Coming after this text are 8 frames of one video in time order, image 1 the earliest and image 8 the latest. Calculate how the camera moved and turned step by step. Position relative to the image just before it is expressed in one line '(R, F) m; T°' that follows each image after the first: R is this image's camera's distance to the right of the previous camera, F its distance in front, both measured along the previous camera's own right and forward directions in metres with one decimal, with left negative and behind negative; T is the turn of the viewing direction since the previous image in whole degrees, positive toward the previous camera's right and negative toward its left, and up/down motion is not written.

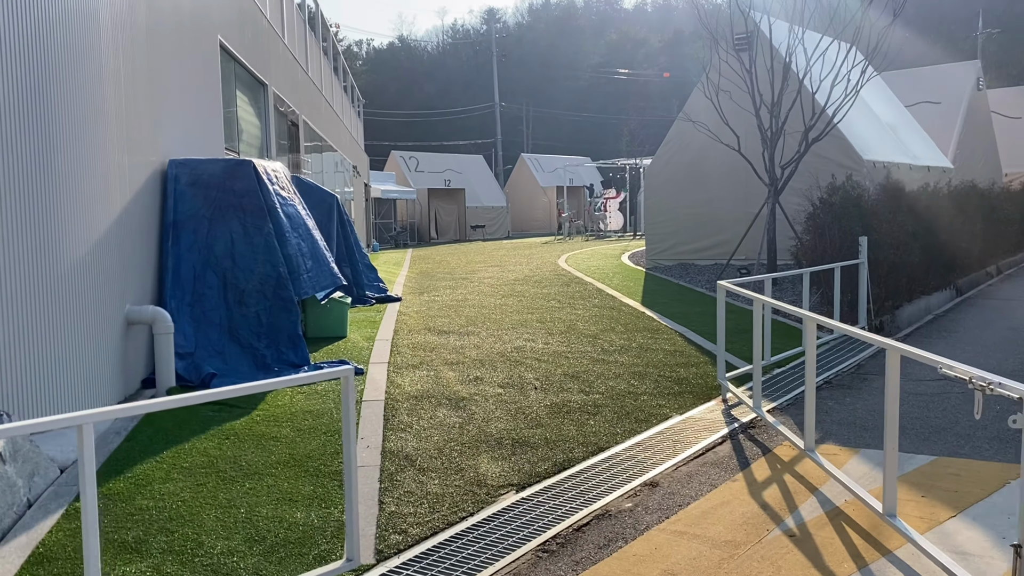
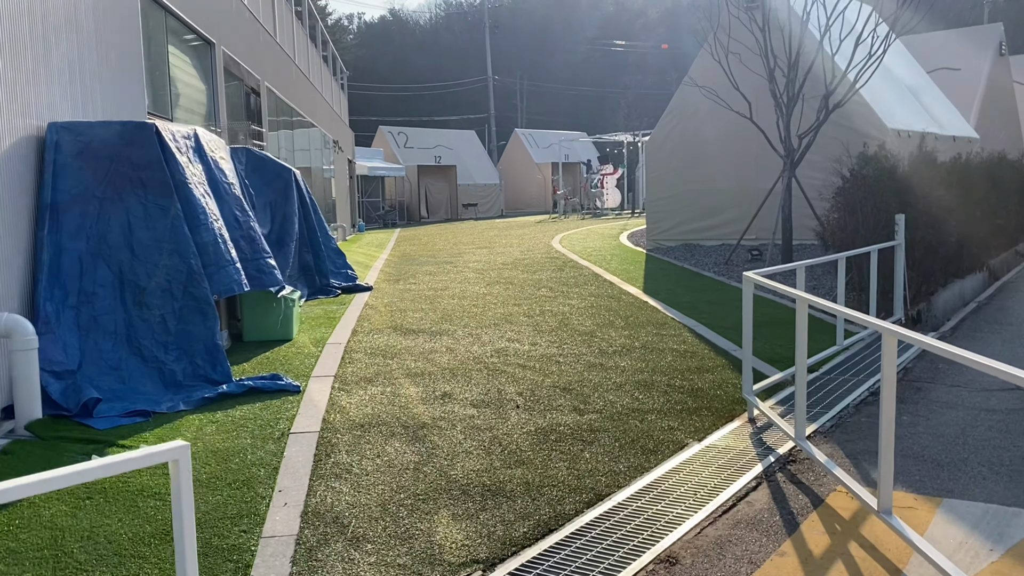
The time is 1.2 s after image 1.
(+0.1, +1.2) m; 0°
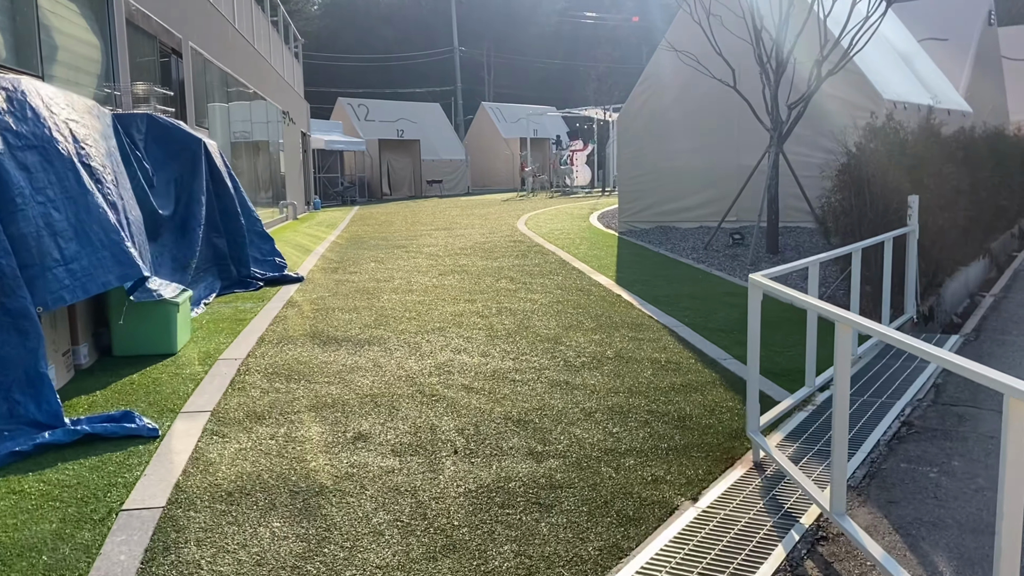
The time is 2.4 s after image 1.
(+0.2, +1.2) m; +2°
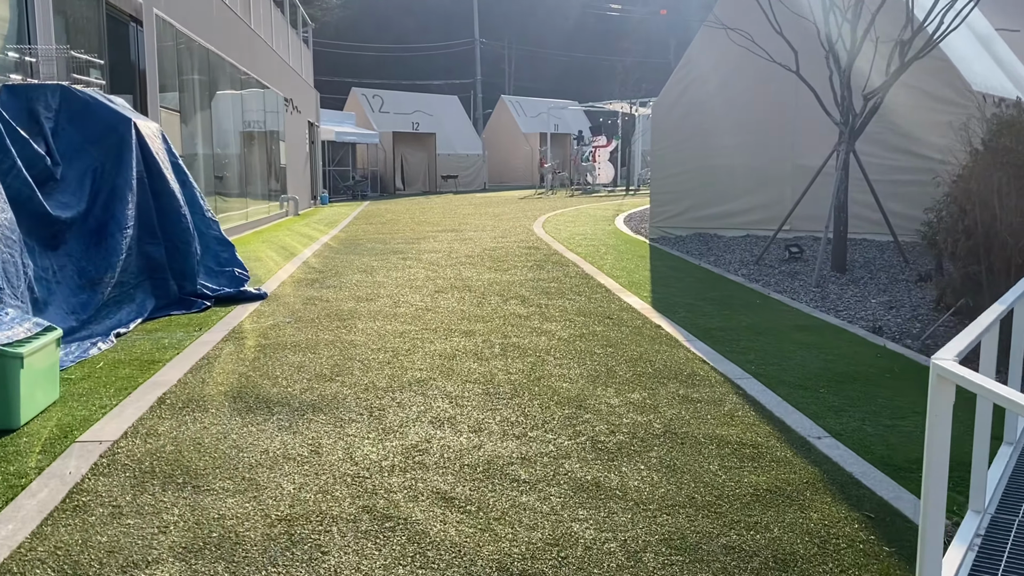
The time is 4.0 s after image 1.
(0.0, +1.6) m; -1°
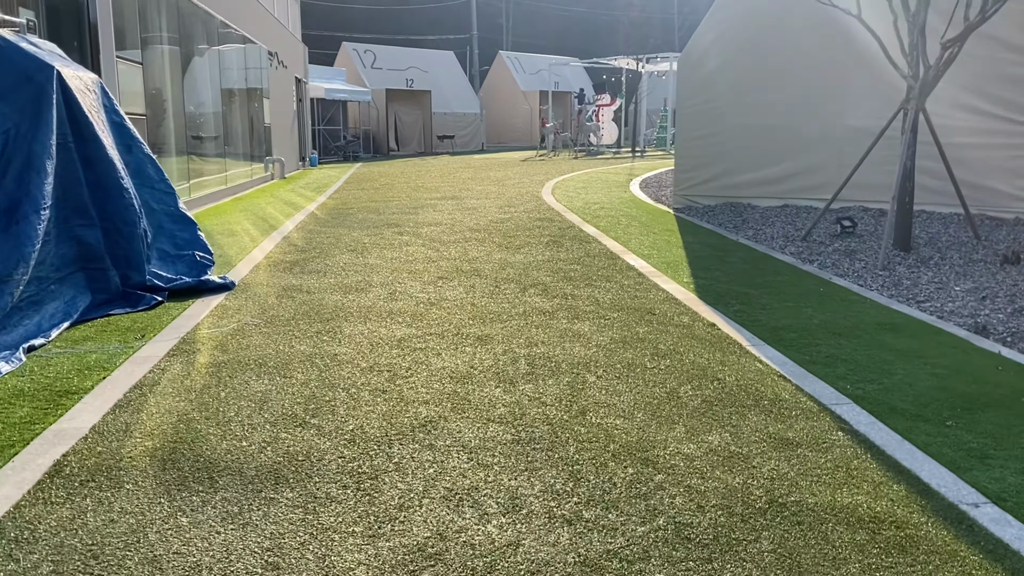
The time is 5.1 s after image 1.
(-0.2, +1.1) m; 0°
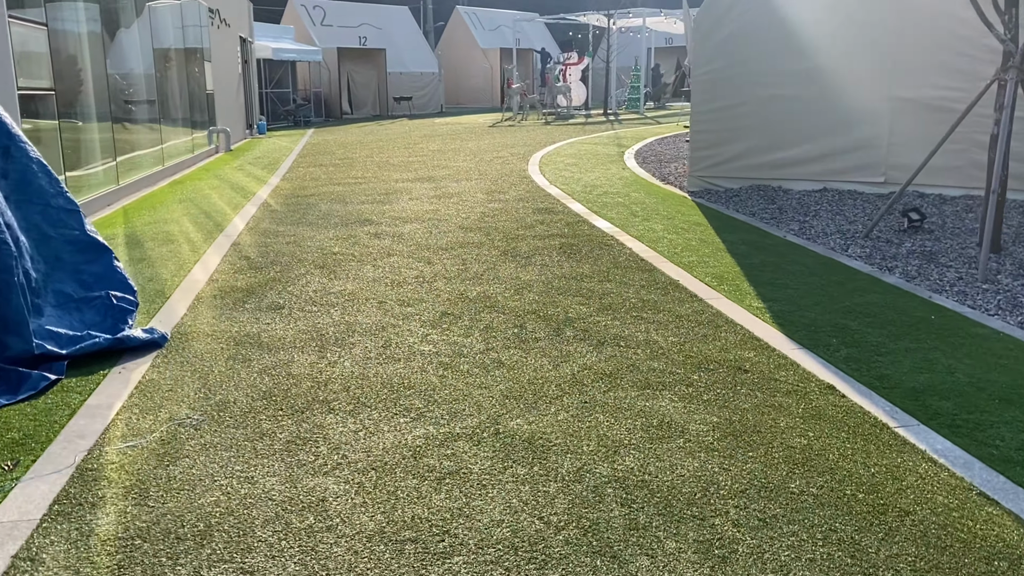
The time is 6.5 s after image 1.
(-0.4, +1.4) m; +3°
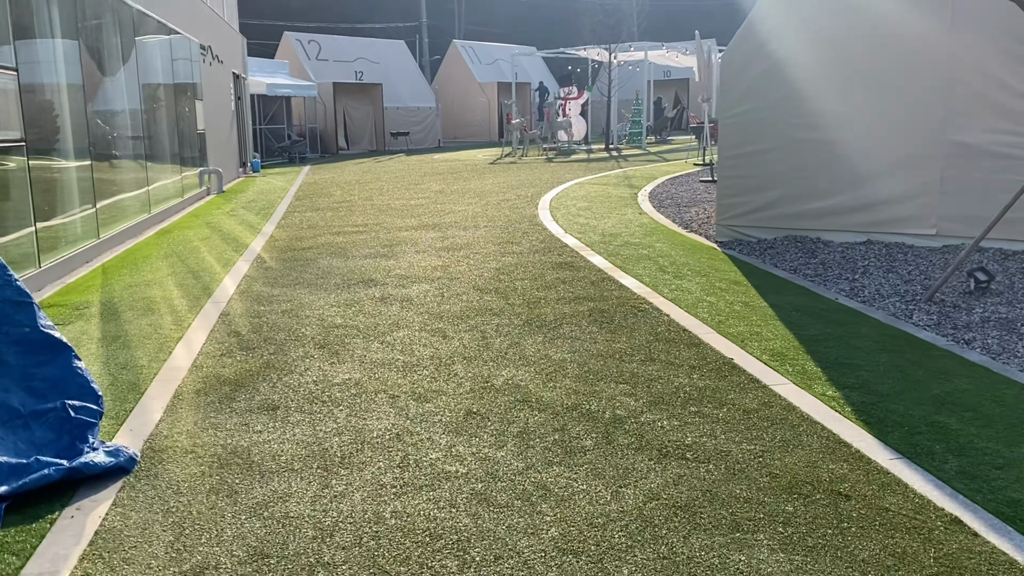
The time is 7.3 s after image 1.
(-0.2, +0.7) m; 0°
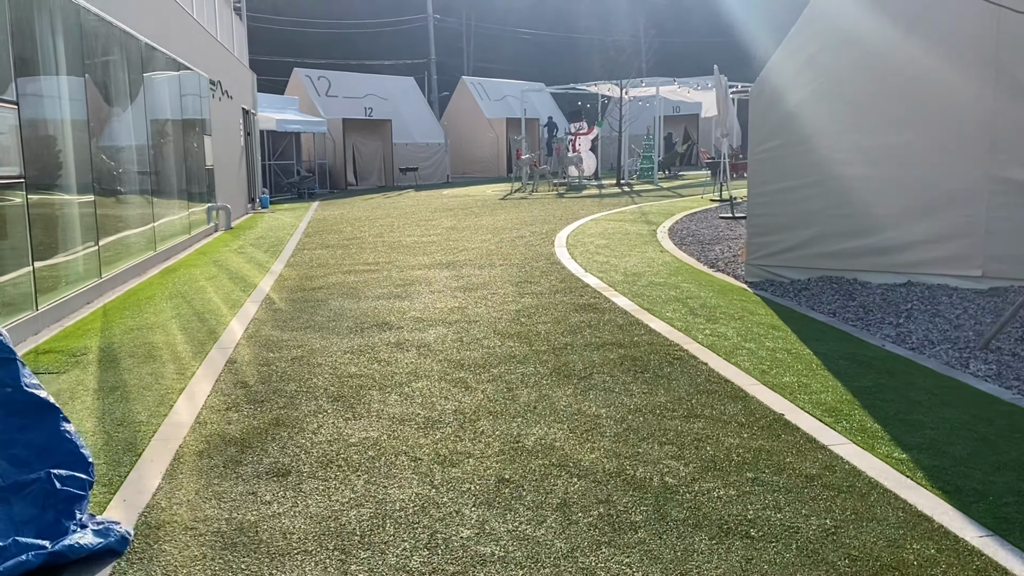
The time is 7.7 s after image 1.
(-0.1, +0.4) m; 0°
